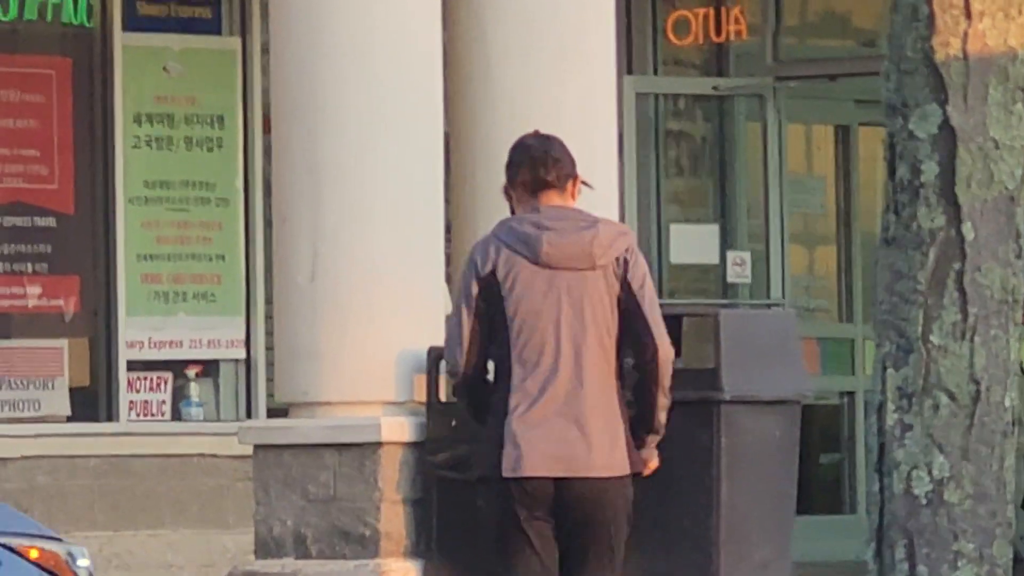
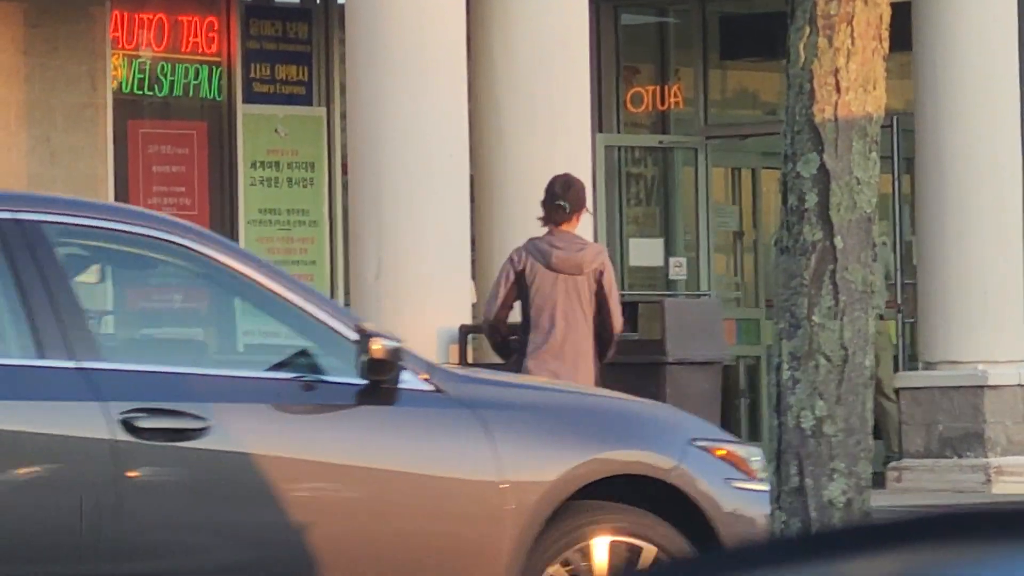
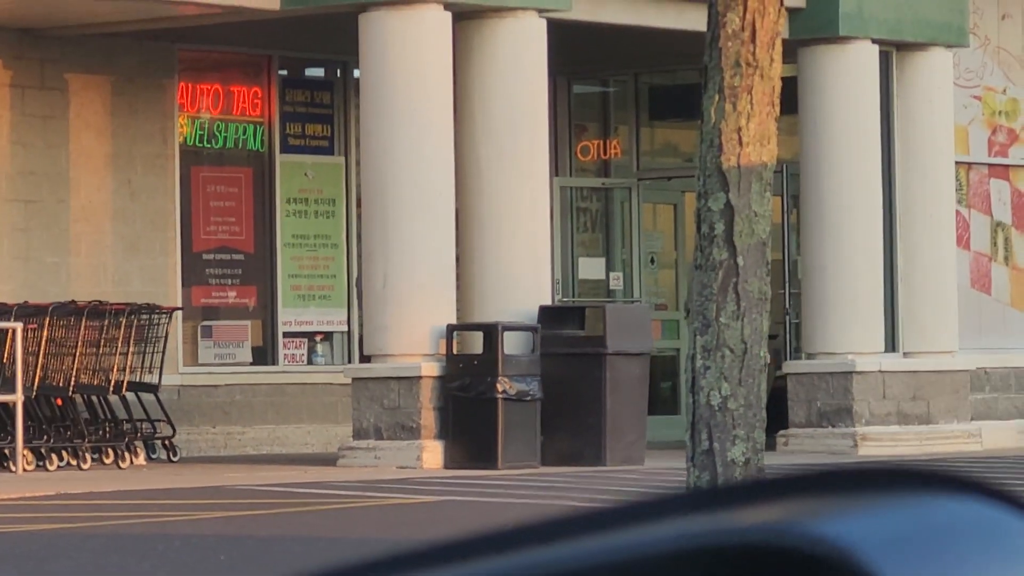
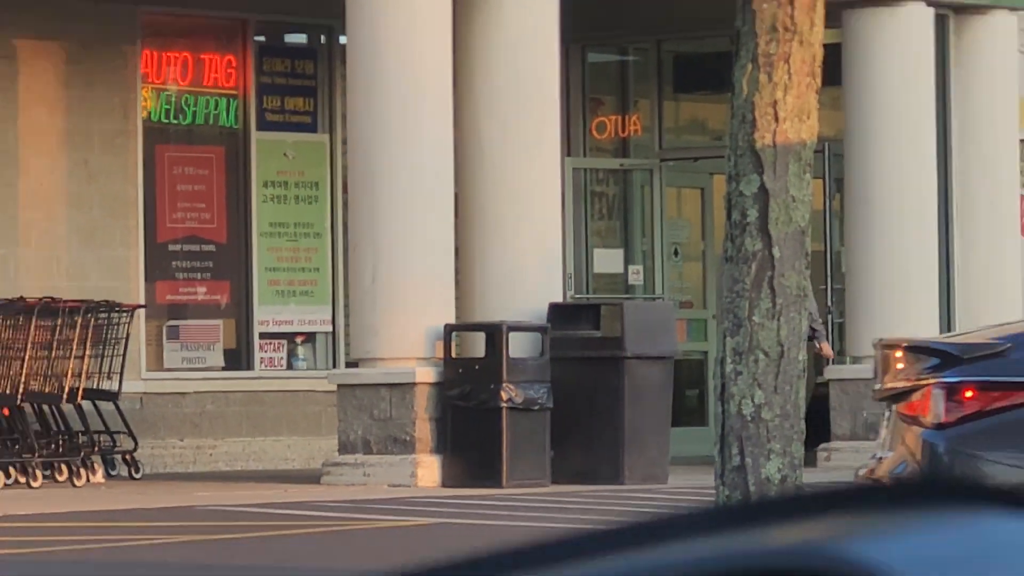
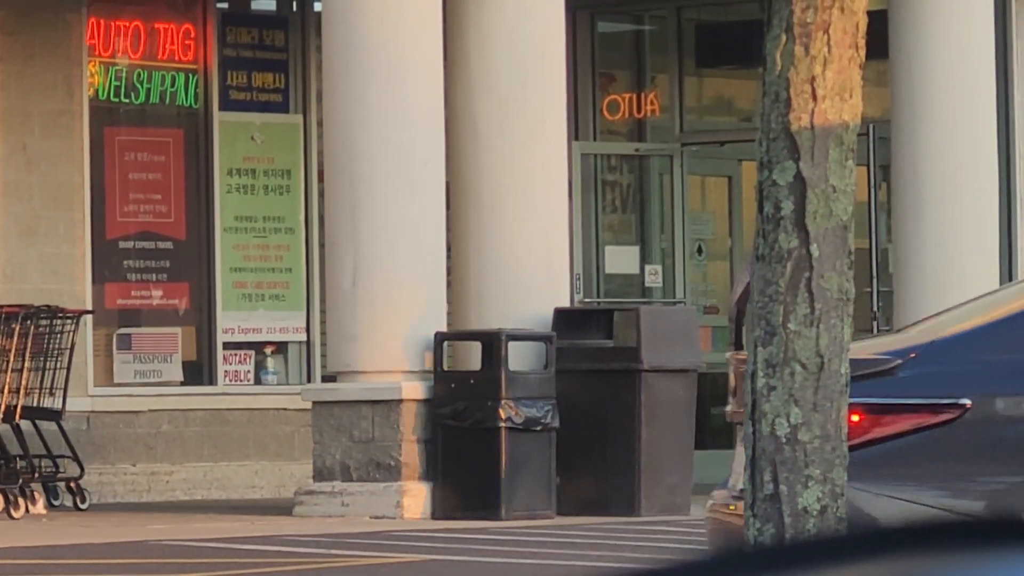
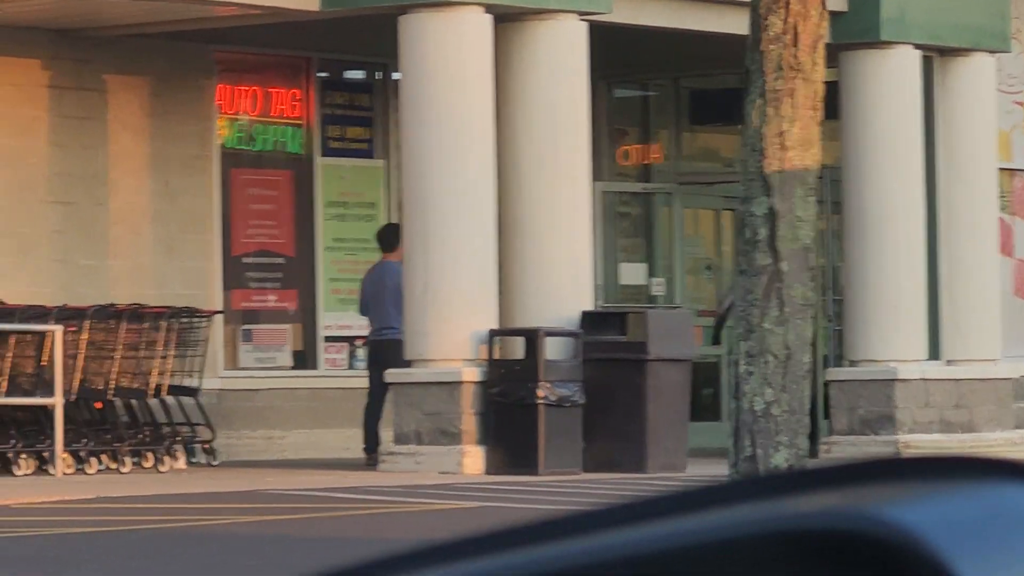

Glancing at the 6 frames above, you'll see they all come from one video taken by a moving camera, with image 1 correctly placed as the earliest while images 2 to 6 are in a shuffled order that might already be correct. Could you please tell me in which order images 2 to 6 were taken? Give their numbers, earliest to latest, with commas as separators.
2, 5, 4, 3, 6
